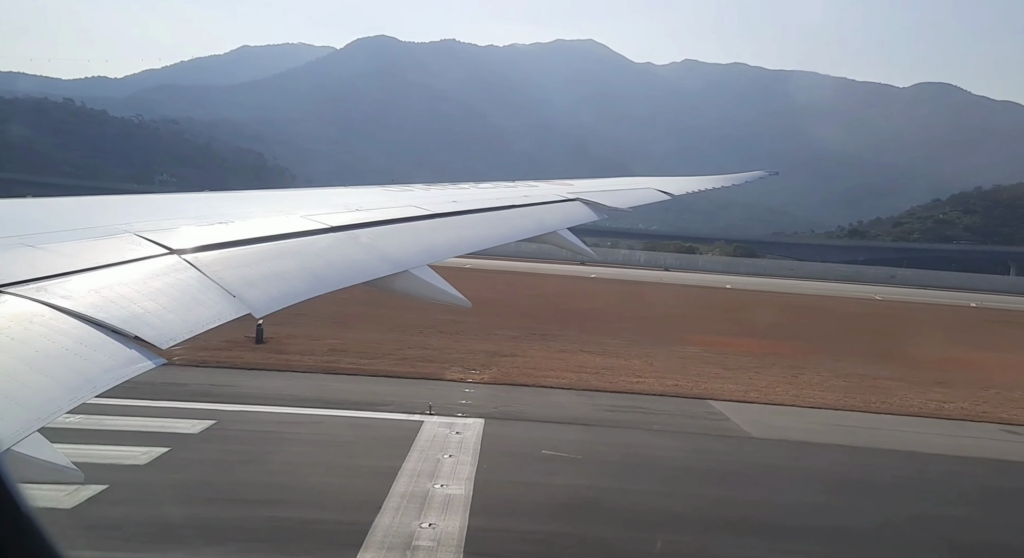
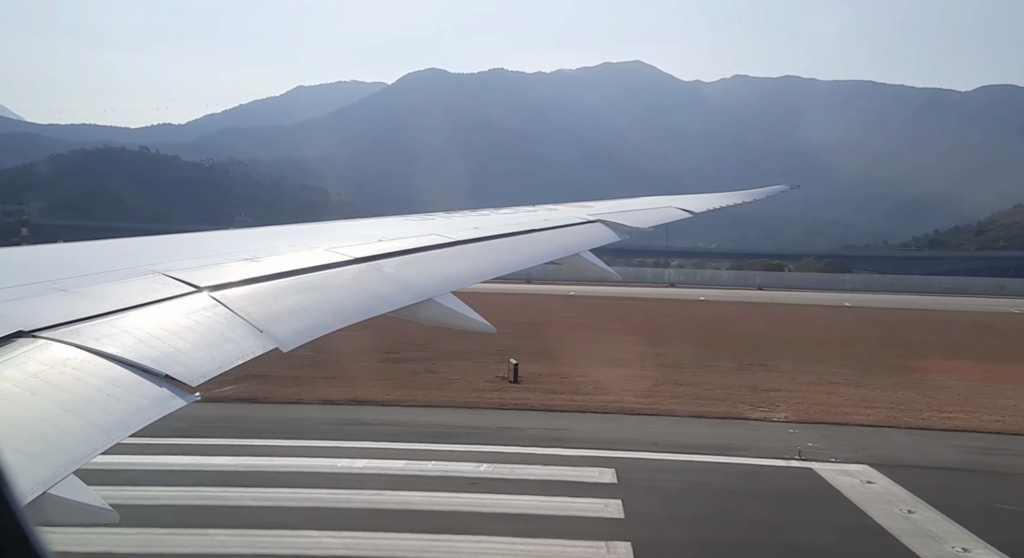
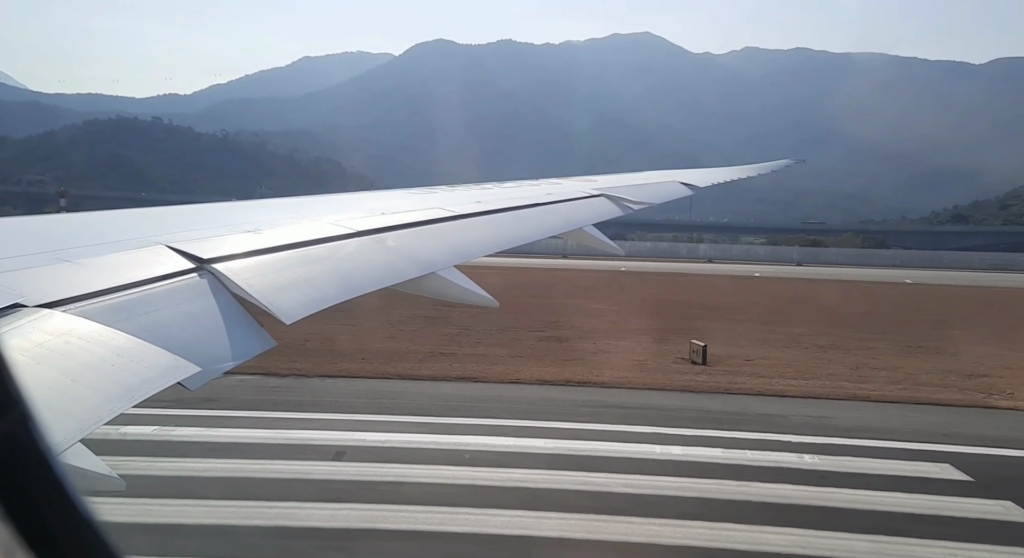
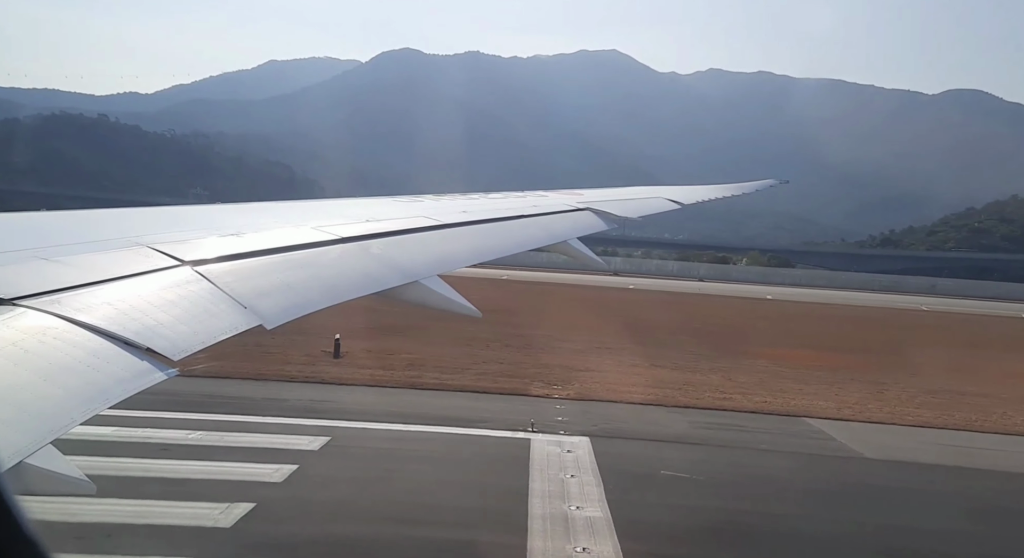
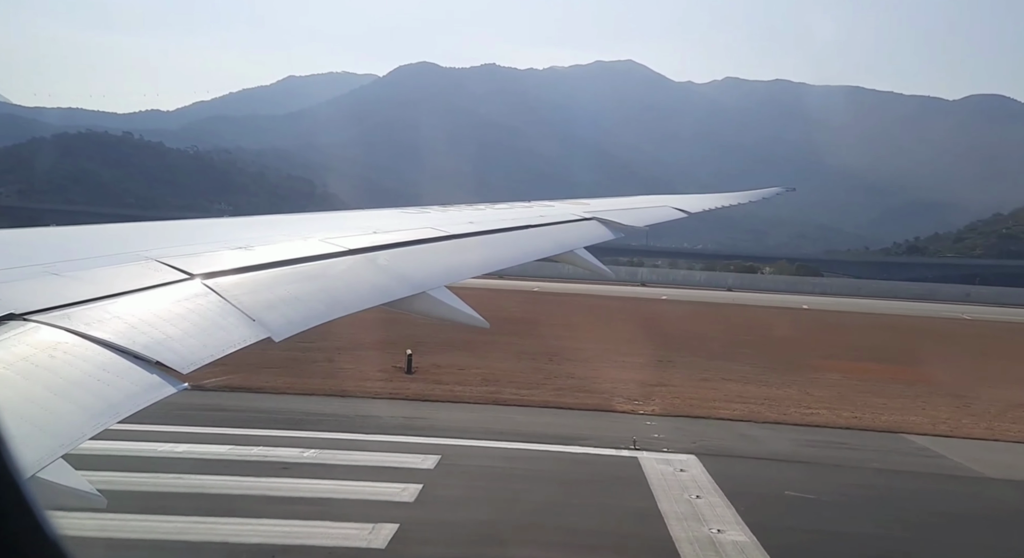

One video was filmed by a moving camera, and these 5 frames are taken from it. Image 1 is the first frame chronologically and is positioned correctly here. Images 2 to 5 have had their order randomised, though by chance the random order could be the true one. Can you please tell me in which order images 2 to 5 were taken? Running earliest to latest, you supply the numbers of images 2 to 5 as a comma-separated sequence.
4, 5, 2, 3
